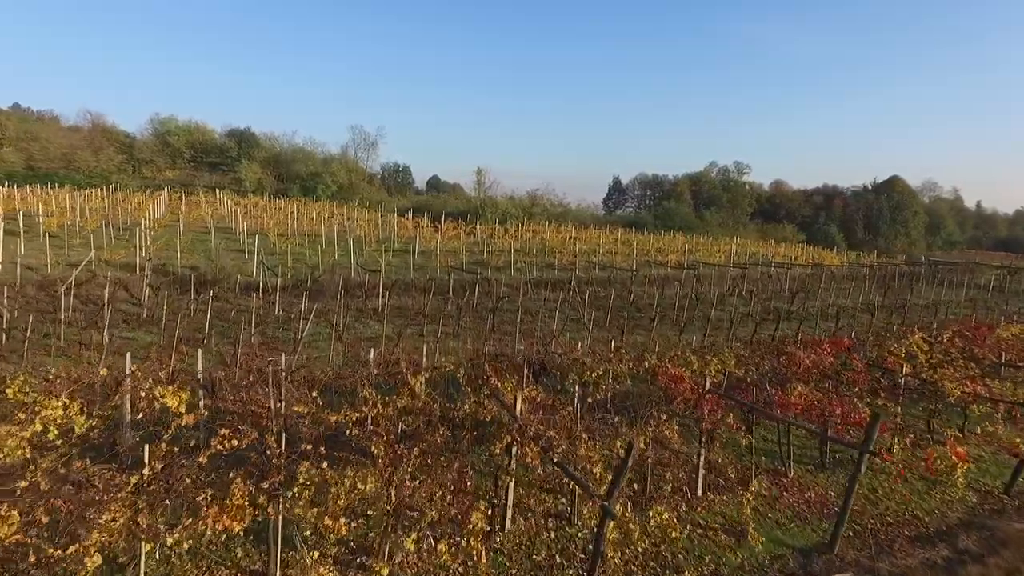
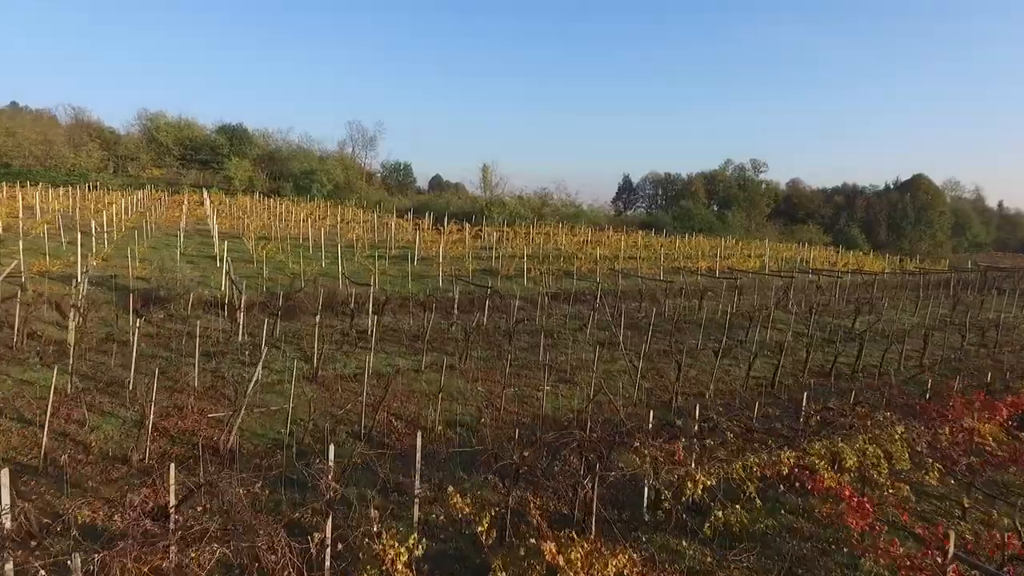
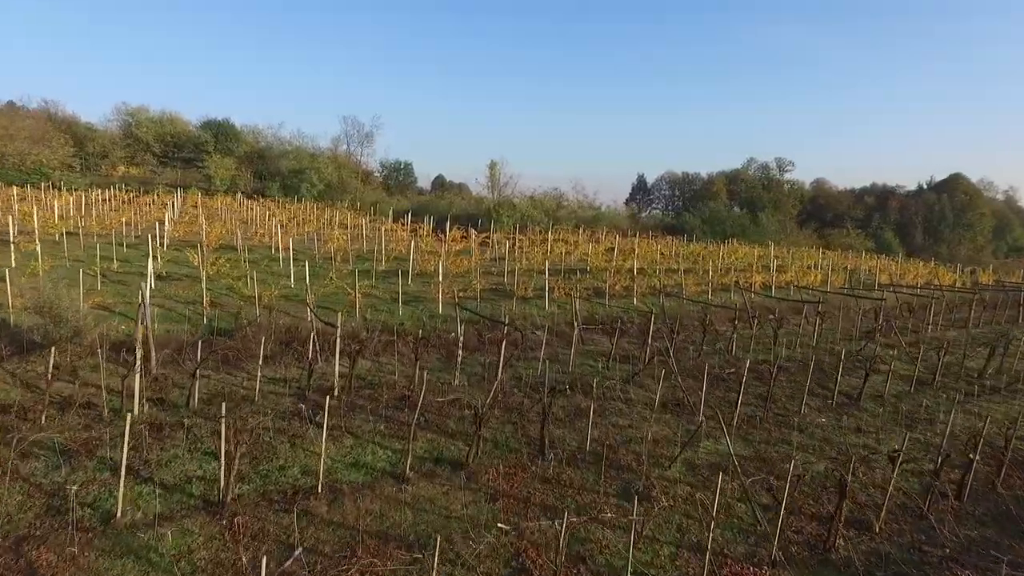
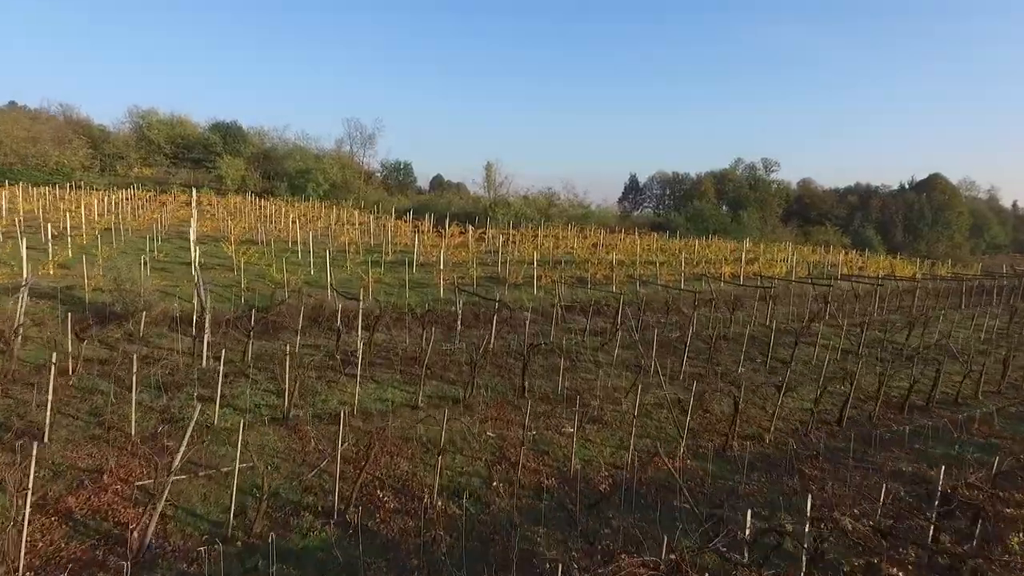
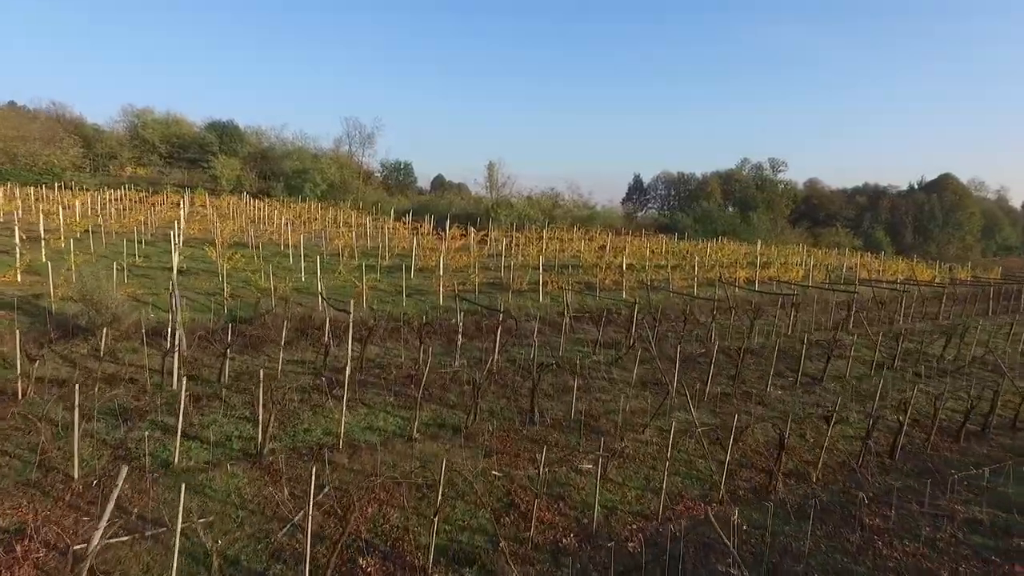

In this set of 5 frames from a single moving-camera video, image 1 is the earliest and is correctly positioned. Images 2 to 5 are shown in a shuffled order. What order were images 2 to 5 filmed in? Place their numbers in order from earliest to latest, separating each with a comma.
2, 4, 5, 3
